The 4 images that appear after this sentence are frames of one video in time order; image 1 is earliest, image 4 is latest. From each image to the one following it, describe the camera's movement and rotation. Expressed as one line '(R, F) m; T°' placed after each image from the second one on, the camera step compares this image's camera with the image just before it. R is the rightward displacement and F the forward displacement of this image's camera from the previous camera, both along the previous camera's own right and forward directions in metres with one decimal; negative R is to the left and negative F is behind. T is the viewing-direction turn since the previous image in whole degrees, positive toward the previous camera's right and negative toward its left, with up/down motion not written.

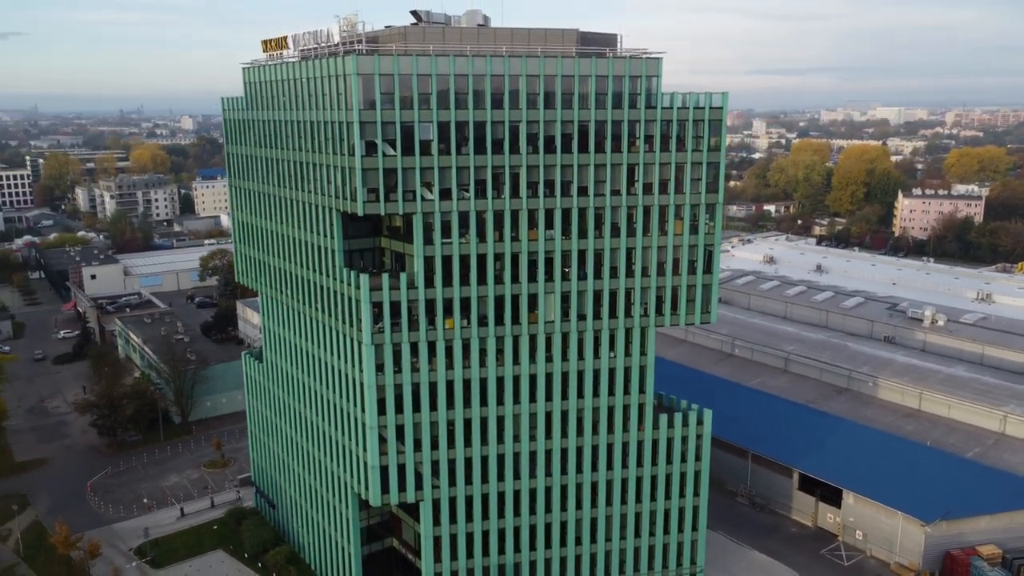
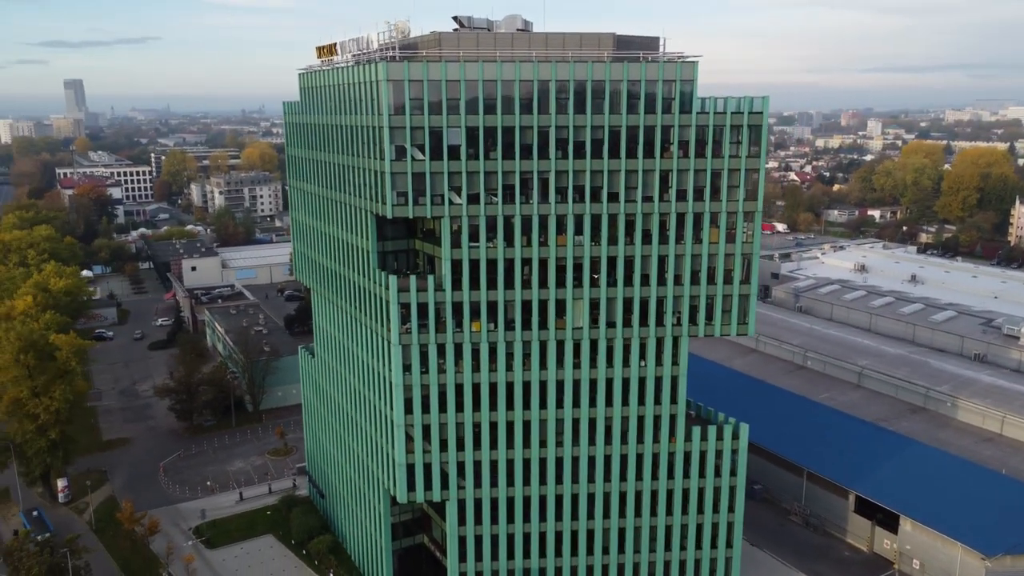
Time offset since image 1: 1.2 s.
(+2.9, +0.1) m; -7°
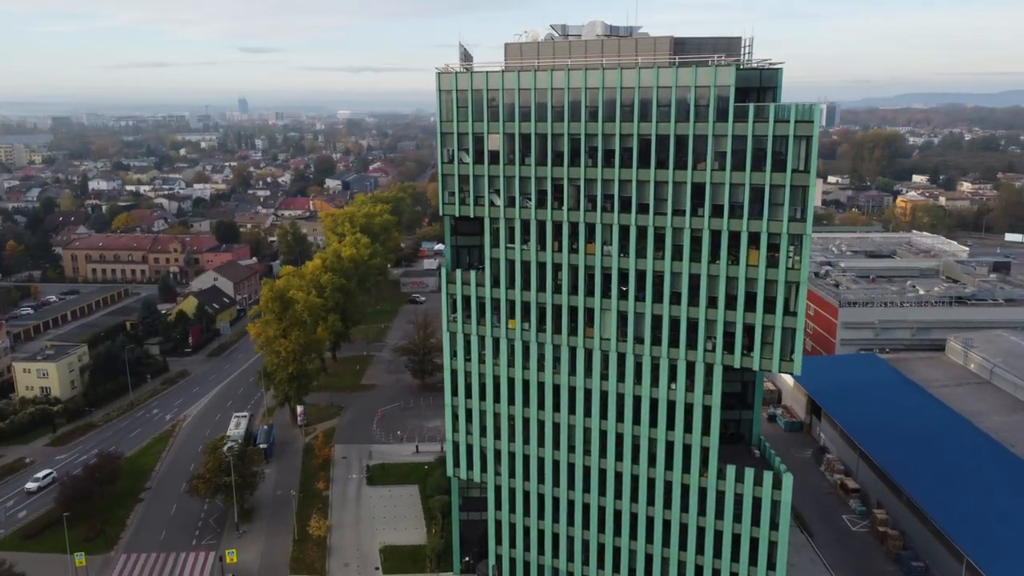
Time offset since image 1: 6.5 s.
(+13.9, +2.6) m; -29°
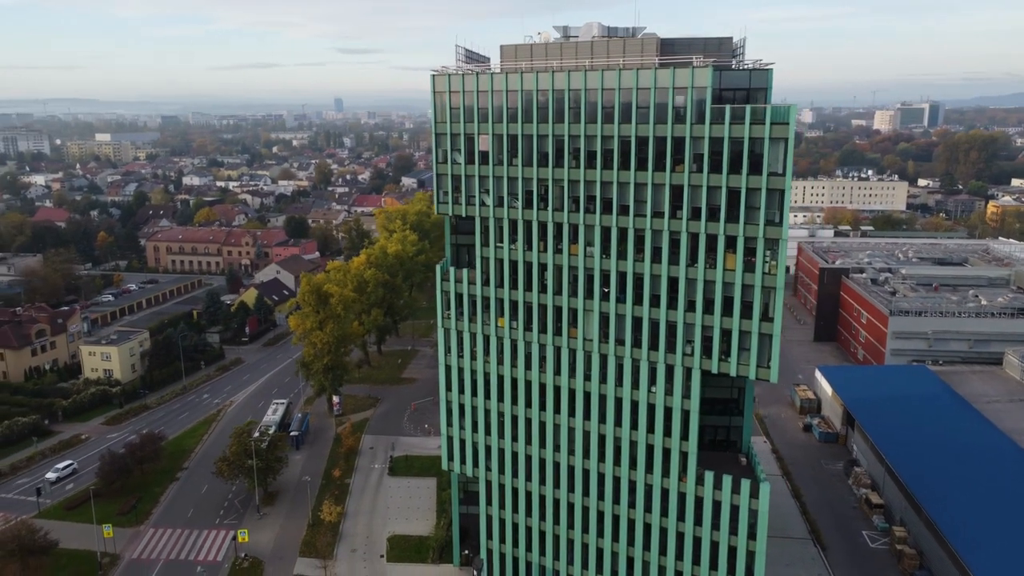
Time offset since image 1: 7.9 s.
(+3.9, -0.2) m; -6°
